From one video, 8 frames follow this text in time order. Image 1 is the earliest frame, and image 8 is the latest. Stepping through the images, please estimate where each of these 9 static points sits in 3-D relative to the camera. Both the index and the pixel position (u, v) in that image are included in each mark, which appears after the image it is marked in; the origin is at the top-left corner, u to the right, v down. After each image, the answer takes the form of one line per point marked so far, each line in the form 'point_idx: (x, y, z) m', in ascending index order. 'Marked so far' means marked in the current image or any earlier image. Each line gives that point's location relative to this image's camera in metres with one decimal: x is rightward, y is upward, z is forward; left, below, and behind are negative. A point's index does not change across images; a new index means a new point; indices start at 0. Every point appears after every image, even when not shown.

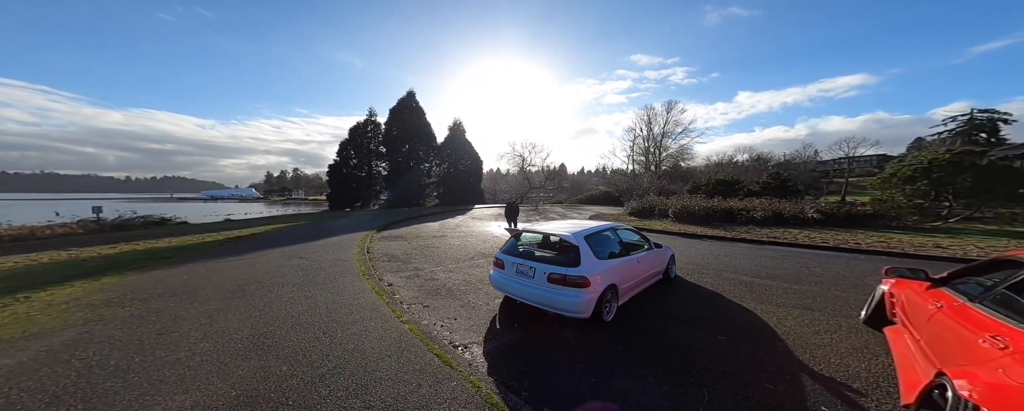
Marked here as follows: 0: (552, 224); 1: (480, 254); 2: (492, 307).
0: (+0.7, -0.3, +4.6) m
1: (-1.0, -1.5, +8.7) m
2: (-0.3, -1.7, +4.5) m
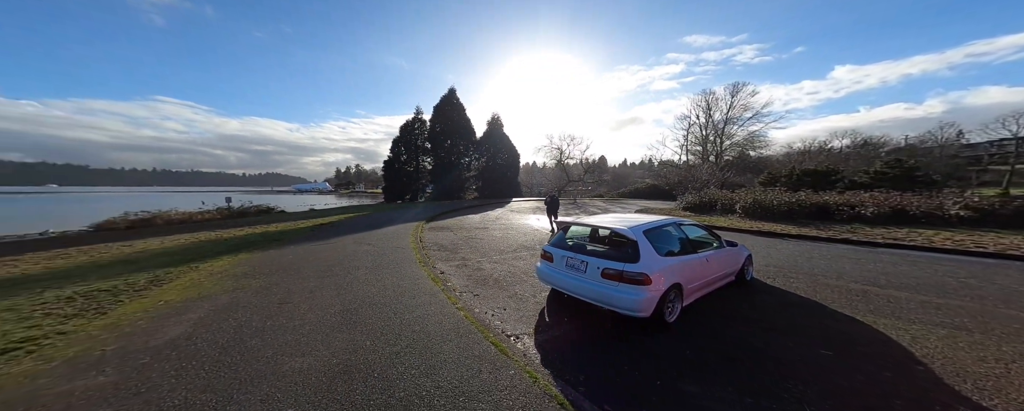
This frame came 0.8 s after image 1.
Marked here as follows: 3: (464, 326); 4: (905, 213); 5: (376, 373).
0: (+1.5, -0.2, +4.4) m
1: (+0.4, -1.3, +8.8) m
2: (+0.5, -1.6, +4.5) m
3: (-0.6, -1.4, +3.3) m
4: (+15.0, -0.3, +11.3) m
5: (-1.1, -1.4, +2.4) m
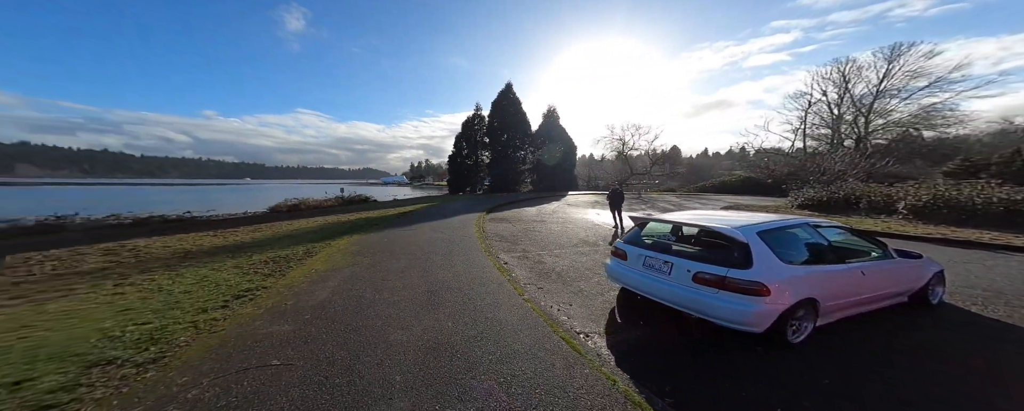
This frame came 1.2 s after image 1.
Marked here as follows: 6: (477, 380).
0: (+2.5, -0.1, +4.0) m
1: (+2.2, -1.1, +8.5) m
2: (+1.5, -1.5, +4.3) m
3: (+0.2, -1.3, +3.3) m
4: (+17.1, -0.3, +8.1) m
5: (-0.5, -1.3, +2.5) m
6: (-0.3, -1.4, +2.2) m
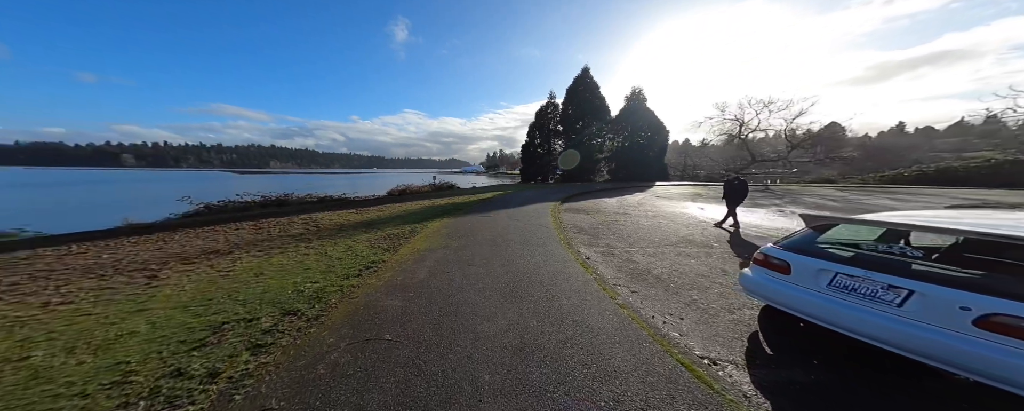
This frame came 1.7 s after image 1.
0: (+3.5, -0.1, +2.8) m
1: (+4.4, -0.9, +7.2) m
2: (+2.7, -1.3, +3.4) m
3: (+1.2, -1.2, +2.7) m
4: (+18.7, -0.6, +3.2) m
5: (+0.3, -1.2, +2.1) m
6: (+0.4, -1.3, +1.8) m
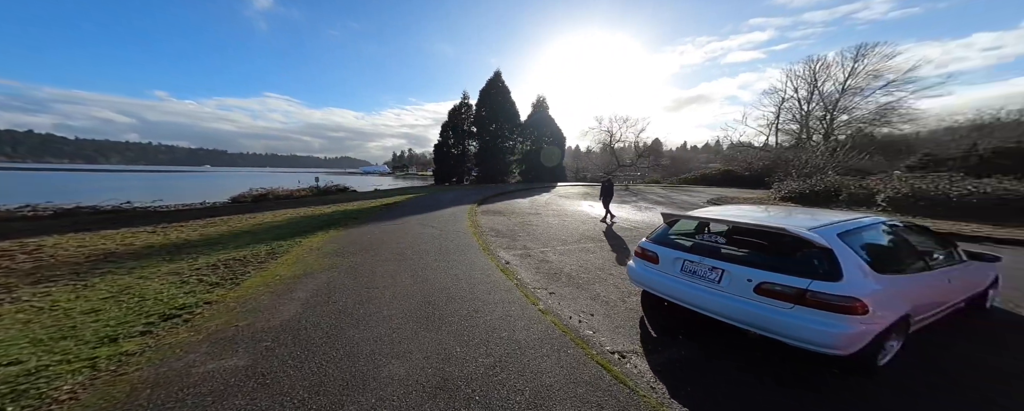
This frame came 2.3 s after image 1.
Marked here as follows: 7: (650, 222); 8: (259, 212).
0: (+2.6, -0.1, +3.5) m
1: (+2.1, -0.9, +8.0) m
2: (+1.7, -1.4, +3.9) m
3: (+0.4, -1.3, +2.8) m
4: (+17.0, -0.2, +8.4) m
5: (-0.2, -1.3, +1.9) m
6: (0.0, -1.4, +1.6) m
7: (+5.3, -0.7, +11.1) m
8: (-13.5, -0.2, +14.6) m
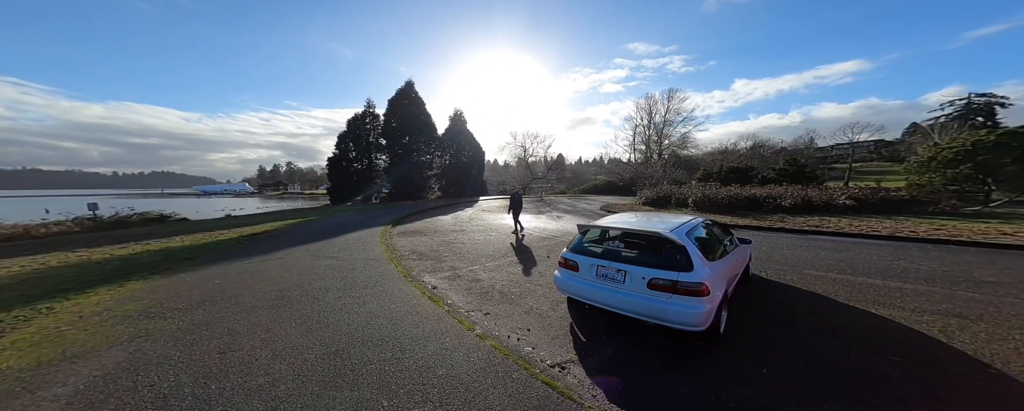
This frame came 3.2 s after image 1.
0: (+1.7, -0.2, +4.1) m
1: (0.0, -1.3, +8.2) m
2: (+0.7, -1.6, +4.1) m
3: (-0.1, -1.5, +2.7) m
4: (+14.1, +0.1, +12.8) m
5: (-0.6, -1.5, +1.7) m
6: (-0.3, -1.5, +1.5) m
7: (+2.2, -1.1, +12.1) m
8: (-16.9, -1.7, +10.2) m
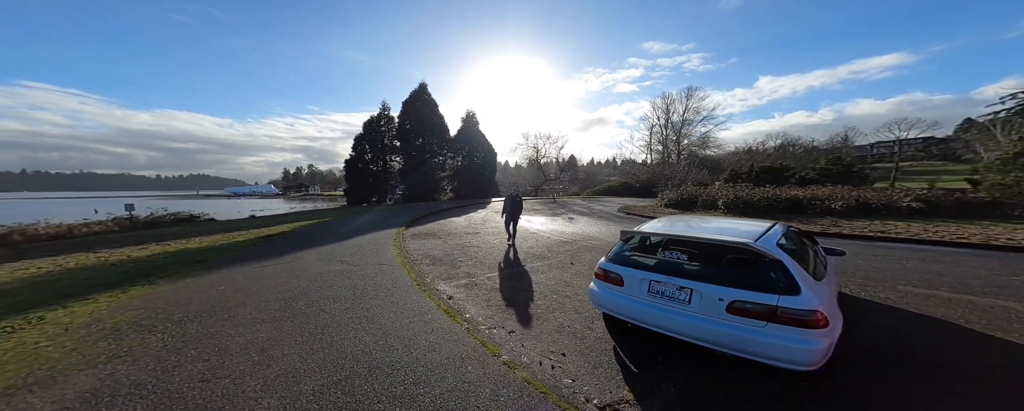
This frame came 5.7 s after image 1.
0: (+2.1, -0.3, +3.4) m
1: (+0.6, -1.4, +7.7) m
2: (+1.1, -1.6, +3.5) m
3: (+0.2, -1.5, +2.1) m
4: (+14.8, 0.0, +11.7) m
5: (-0.3, -1.5, +1.1) m
6: (0.0, -1.5, +0.9) m
7: (+2.9, -1.2, +11.4) m
8: (-16.2, -1.8, +10.3) m
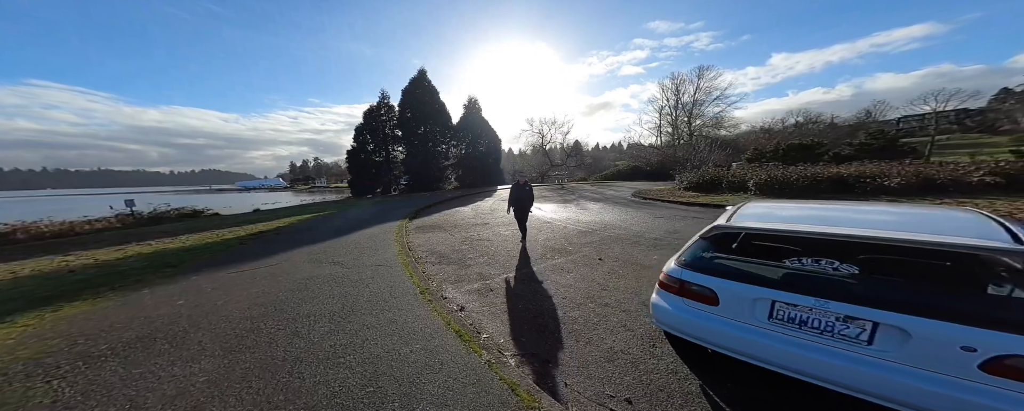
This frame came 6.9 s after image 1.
0: (+2.4, -0.1, +2.4) m
1: (+1.0, -1.1, +6.7) m
2: (+1.5, -1.5, +2.5) m
3: (+0.5, -1.4, +1.2) m
4: (+15.3, +0.8, +10.4) m
5: (0.0, -1.5, +0.2) m
6: (+0.3, -1.5, -0.1) m
7: (+3.4, -0.6, +10.4) m
8: (-15.8, -1.7, +9.6) m
